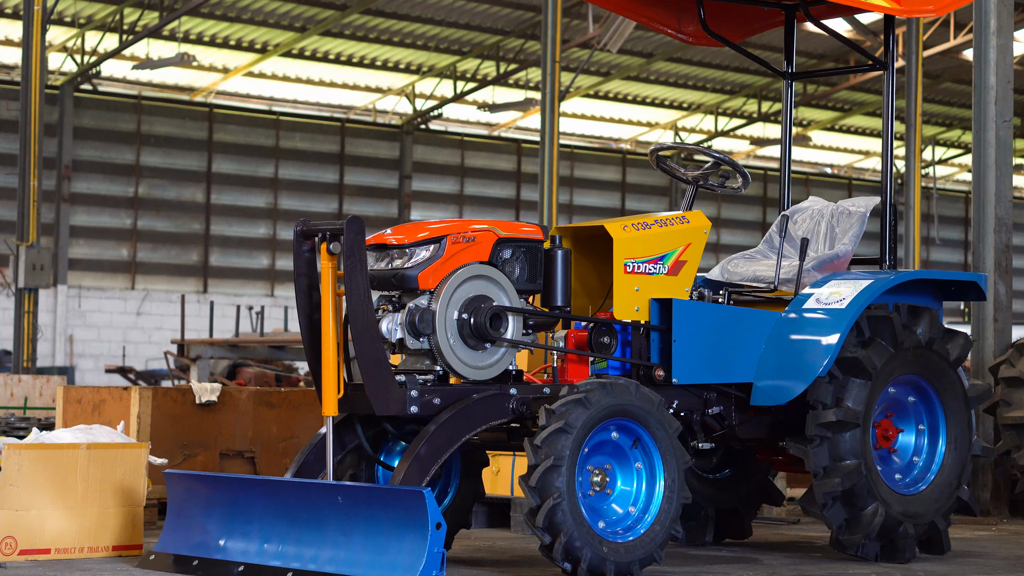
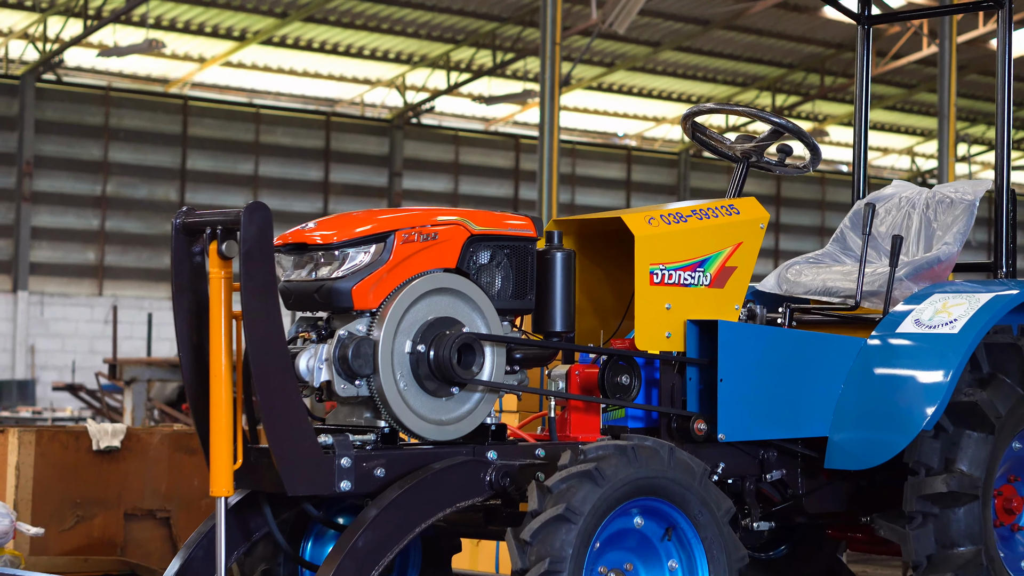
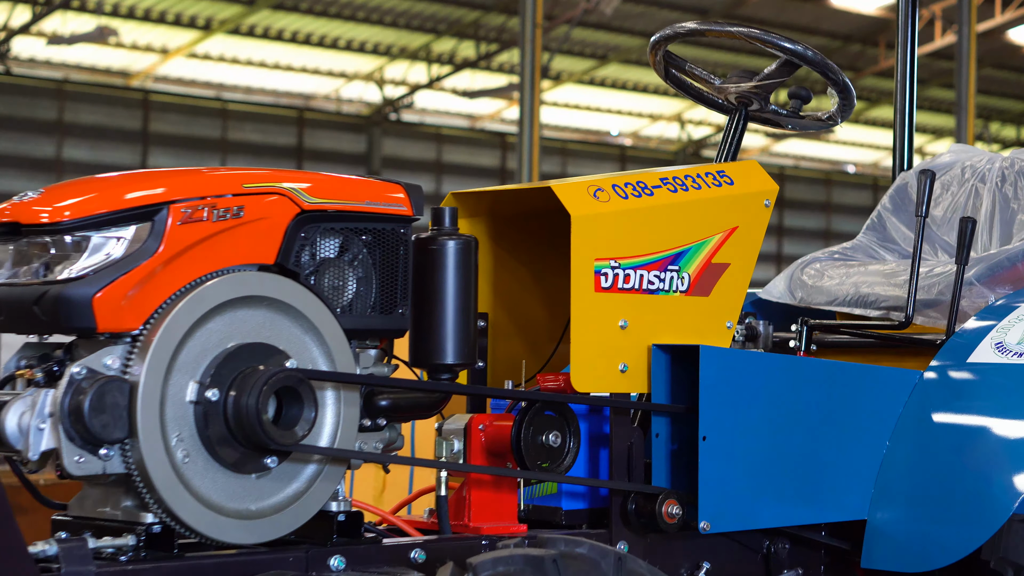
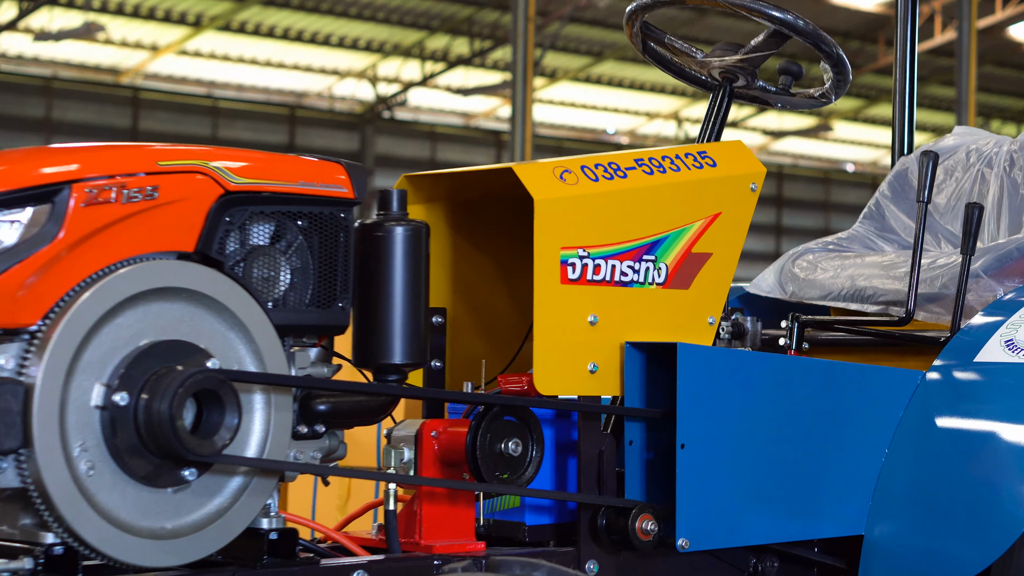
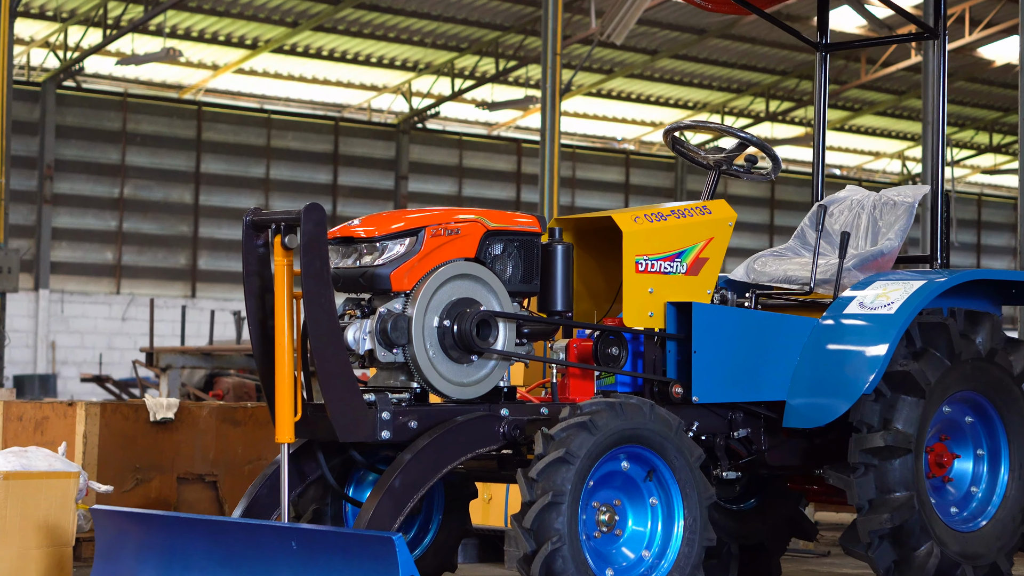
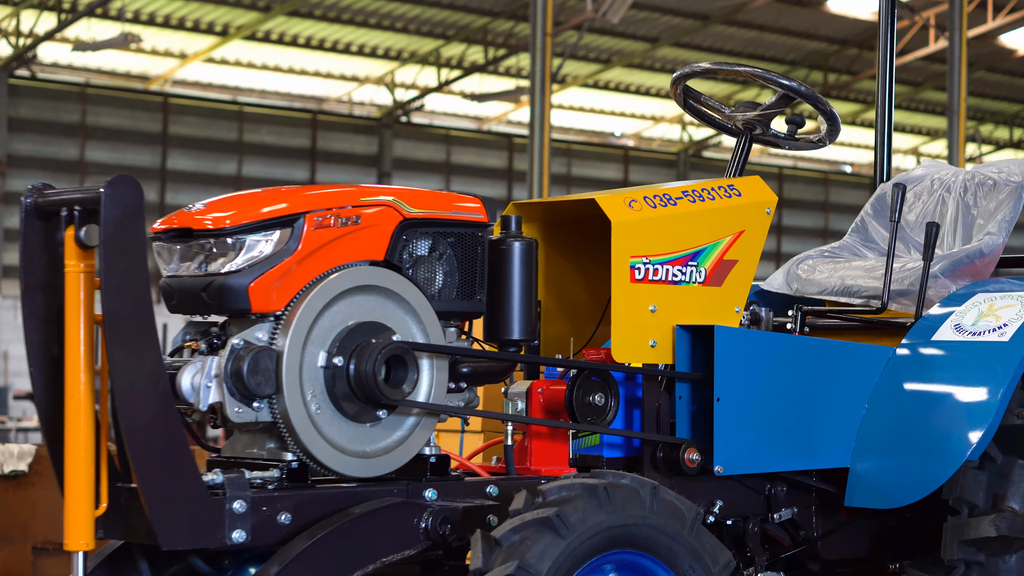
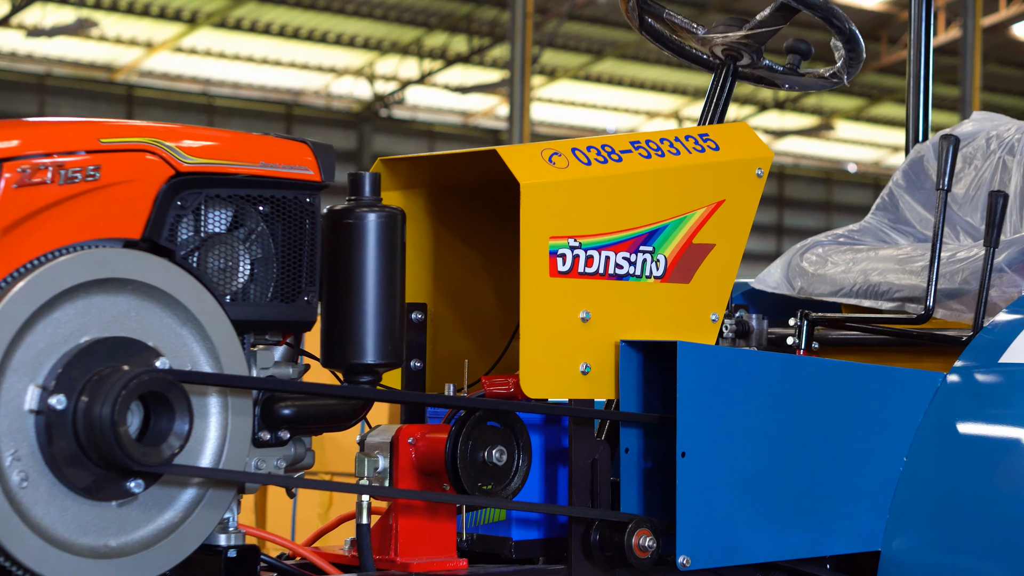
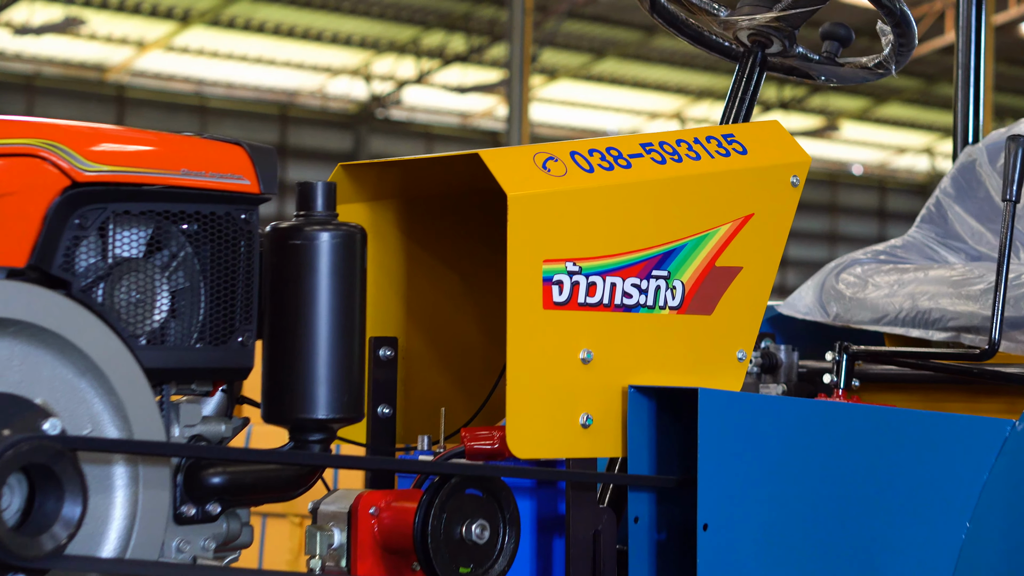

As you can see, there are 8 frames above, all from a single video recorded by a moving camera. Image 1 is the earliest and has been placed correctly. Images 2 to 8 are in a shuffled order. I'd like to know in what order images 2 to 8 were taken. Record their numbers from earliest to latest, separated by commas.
5, 2, 6, 3, 4, 7, 8
